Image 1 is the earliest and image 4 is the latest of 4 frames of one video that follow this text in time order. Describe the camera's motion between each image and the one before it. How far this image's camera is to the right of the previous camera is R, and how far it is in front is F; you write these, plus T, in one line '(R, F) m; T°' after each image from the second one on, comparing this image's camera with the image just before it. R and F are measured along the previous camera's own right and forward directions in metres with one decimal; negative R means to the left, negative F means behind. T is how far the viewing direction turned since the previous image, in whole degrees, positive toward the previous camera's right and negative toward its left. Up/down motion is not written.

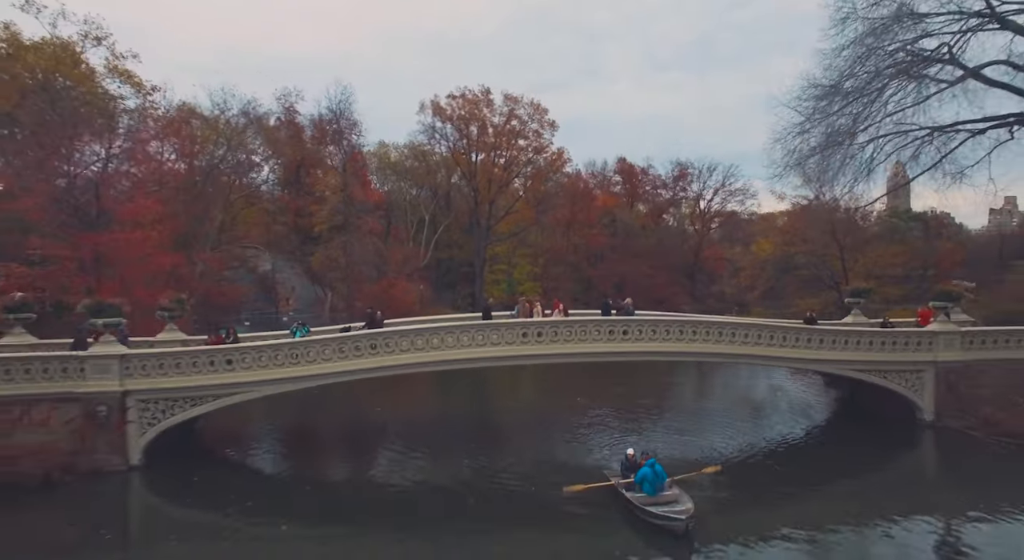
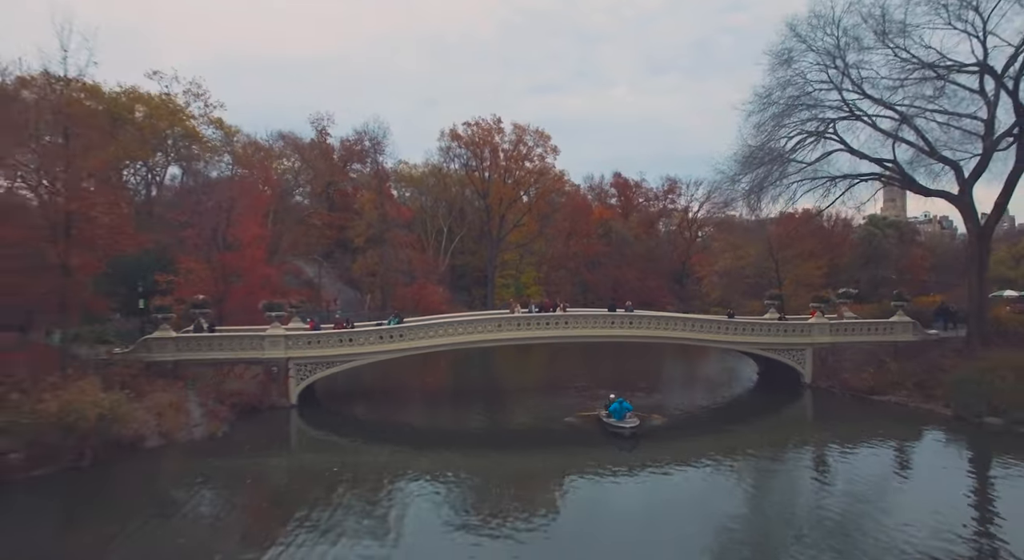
(-0.6, -6.9) m; 0°
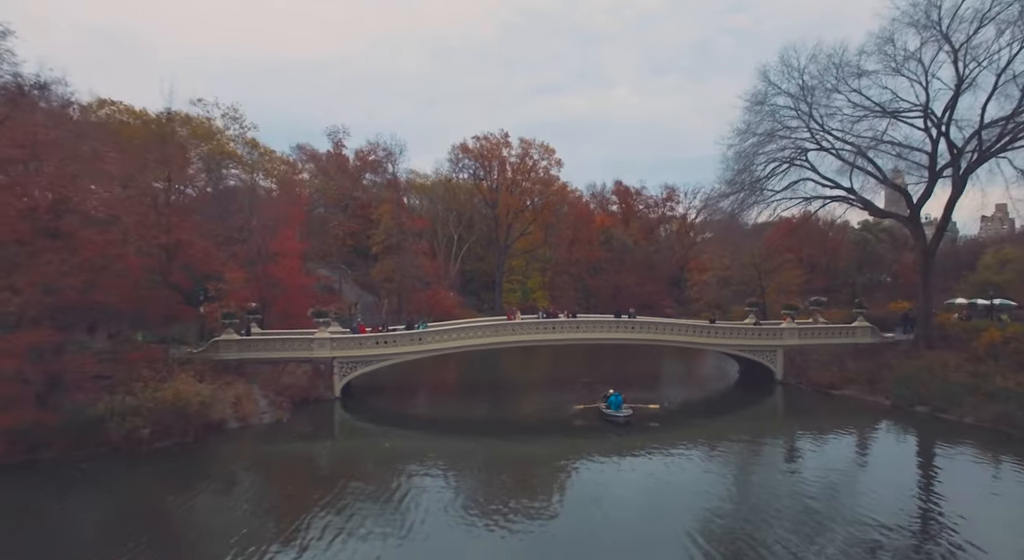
(-0.3, -3.2) m; 0°
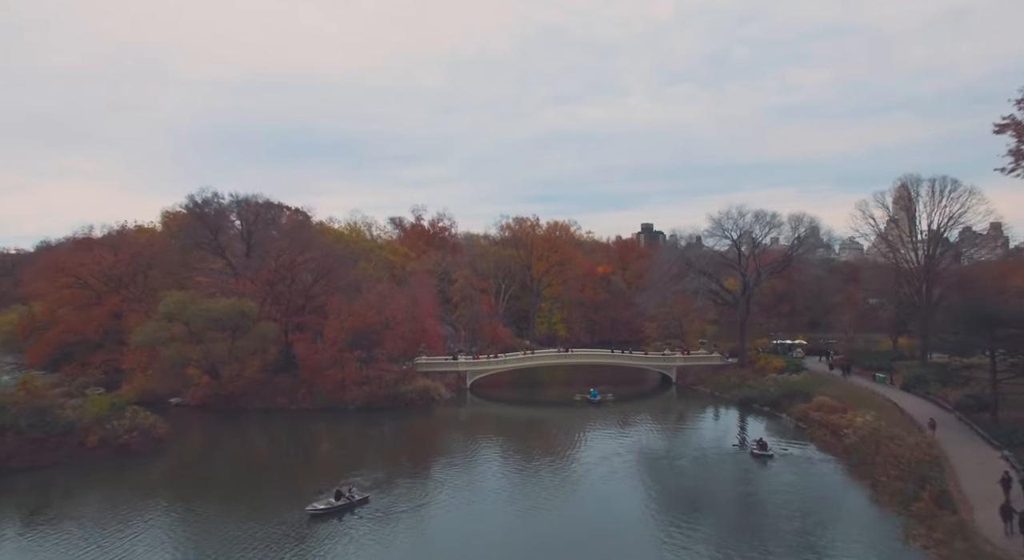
(-1.4, -26.0) m; -2°
